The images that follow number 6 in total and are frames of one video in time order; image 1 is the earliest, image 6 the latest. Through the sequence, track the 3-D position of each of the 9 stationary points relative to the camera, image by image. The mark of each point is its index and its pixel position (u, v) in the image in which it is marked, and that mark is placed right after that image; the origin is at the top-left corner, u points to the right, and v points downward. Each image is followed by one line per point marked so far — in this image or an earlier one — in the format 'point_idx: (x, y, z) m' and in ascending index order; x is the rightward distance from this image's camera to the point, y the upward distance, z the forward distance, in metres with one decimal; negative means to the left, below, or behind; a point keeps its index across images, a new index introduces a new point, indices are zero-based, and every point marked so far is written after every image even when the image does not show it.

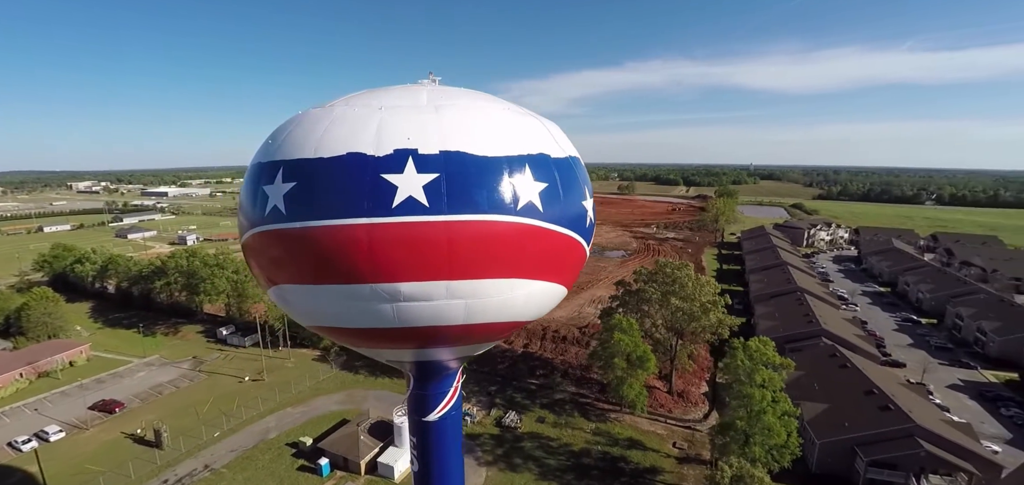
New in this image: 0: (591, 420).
0: (+3.2, -7.3, +18.6) m
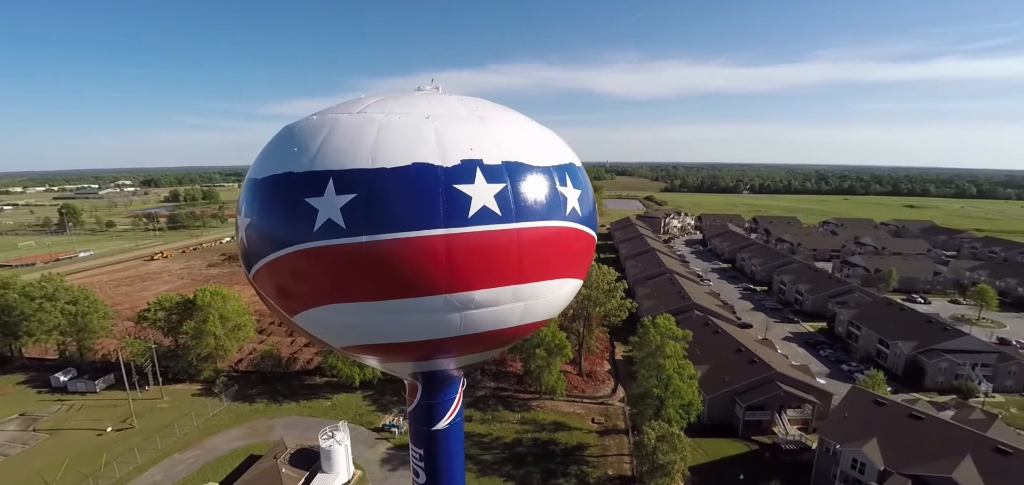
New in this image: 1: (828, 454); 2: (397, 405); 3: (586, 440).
0: (+0.2, -7.2, +19.3) m
1: (+10.1, -6.7, +14.6) m
2: (-5.0, -7.0, +19.7) m
3: (+2.8, -7.6, +17.5) m
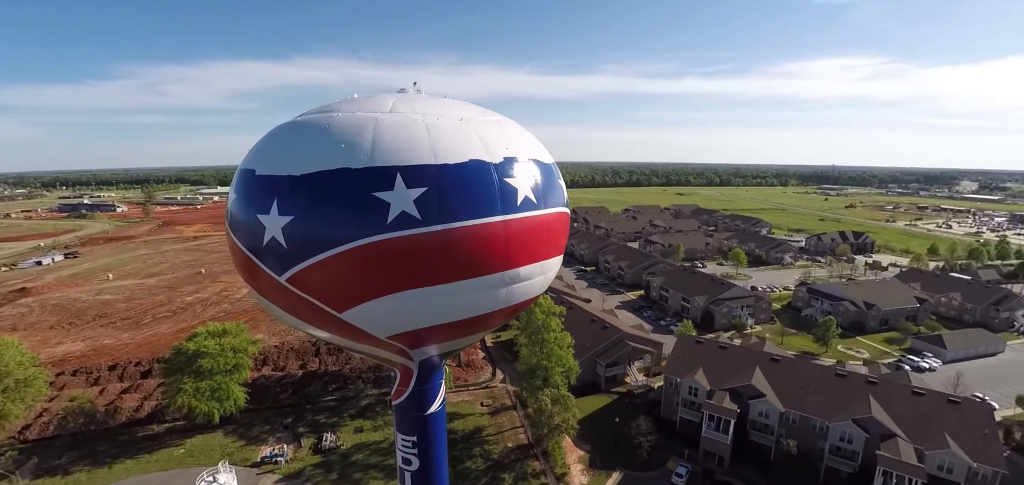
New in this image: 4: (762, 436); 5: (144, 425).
0: (-4.5, -7.2, +19.3) m
1: (+6.4, -5.8, +18.4) m
2: (-9.4, -7.5, +17.8) m
3: (-1.3, -7.4, +18.6) m
4: (+9.1, -7.0, +16.5) m
5: (-14.7, -7.2, +18.0) m
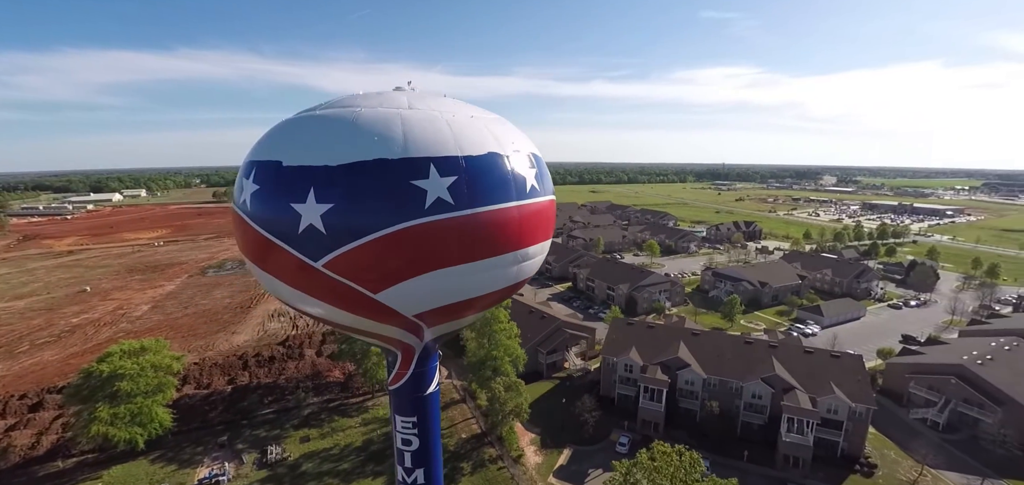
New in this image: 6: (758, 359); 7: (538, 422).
0: (-6.6, -7.2, +18.9) m
1: (+4.3, -5.4, +20.0) m
2: (-11.1, -7.7, +16.6) m
3: (-3.3, -7.3, +18.8) m
4: (+7.2, -6.5, +18.6) m
5: (-16.4, -7.7, +15.9) m
6: (+10.0, -4.7, +18.4) m
7: (+1.1, -7.3, +18.4) m
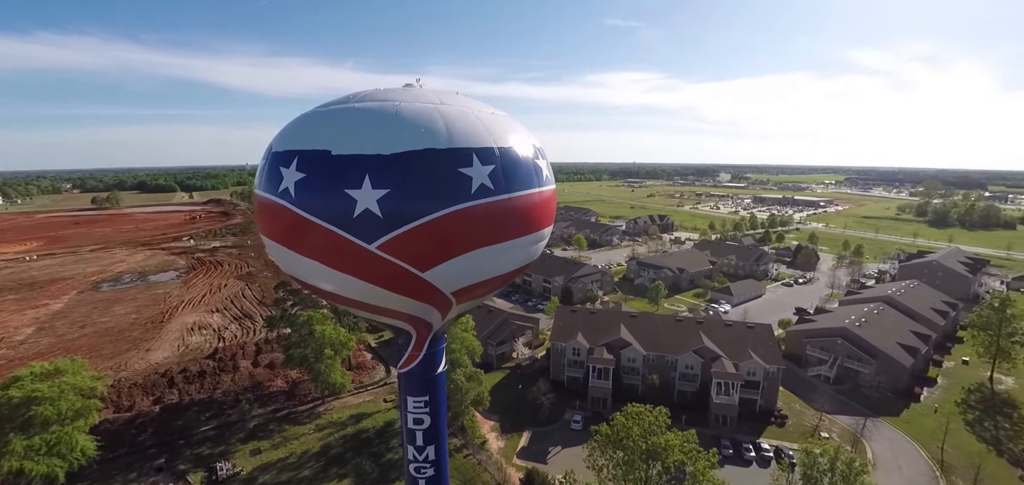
0: (-8.3, -7.3, +18.3) m
1: (+2.1, -5.1, +21.2) m
2: (-12.4, -7.9, +15.2) m
3: (-5.0, -7.2, +18.7) m
4: (+5.4, -6.1, +20.3) m
5: (-17.4, -8.1, +13.6) m
6: (+8.1, -4.2, +20.6) m
7: (-0.7, -7.1, +19.1) m
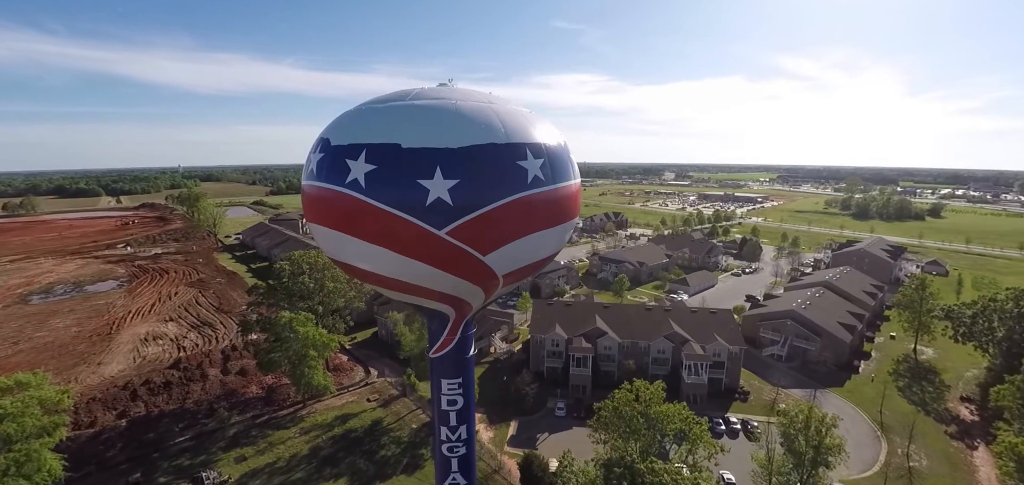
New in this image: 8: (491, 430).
0: (-8.8, -7.3, +18.0) m
1: (+1.2, -4.9, +22.0) m
2: (-12.5, -8.0, +14.4) m
3: (-5.6, -7.2, +18.7) m
4: (+4.5, -5.8, +21.4) m
5: (-17.3, -8.3, +12.4) m
6: (+7.2, -3.8, +22.0) m
7: (-1.3, -6.9, +19.6) m
8: (-0.8, -7.4, +17.9) m
